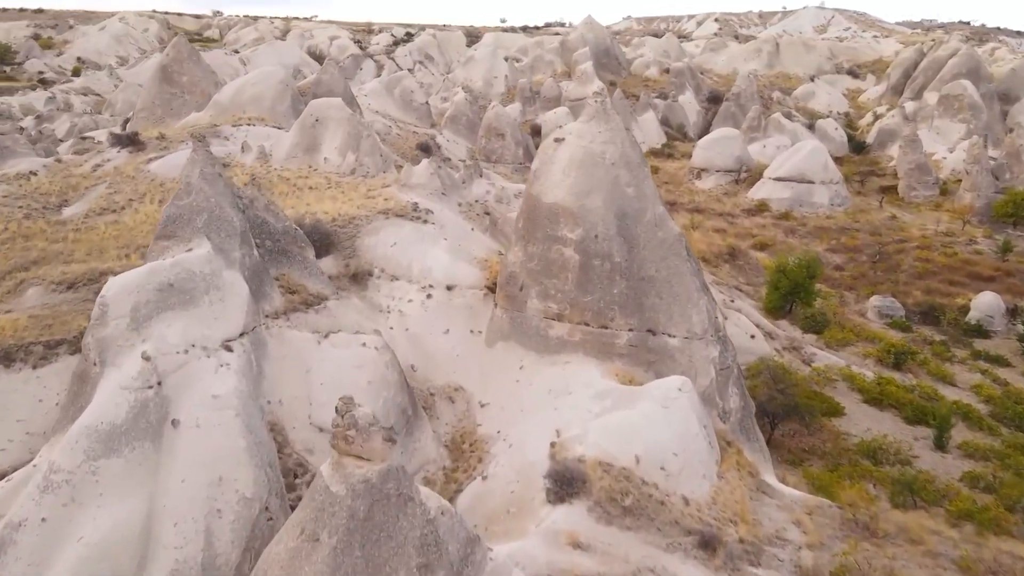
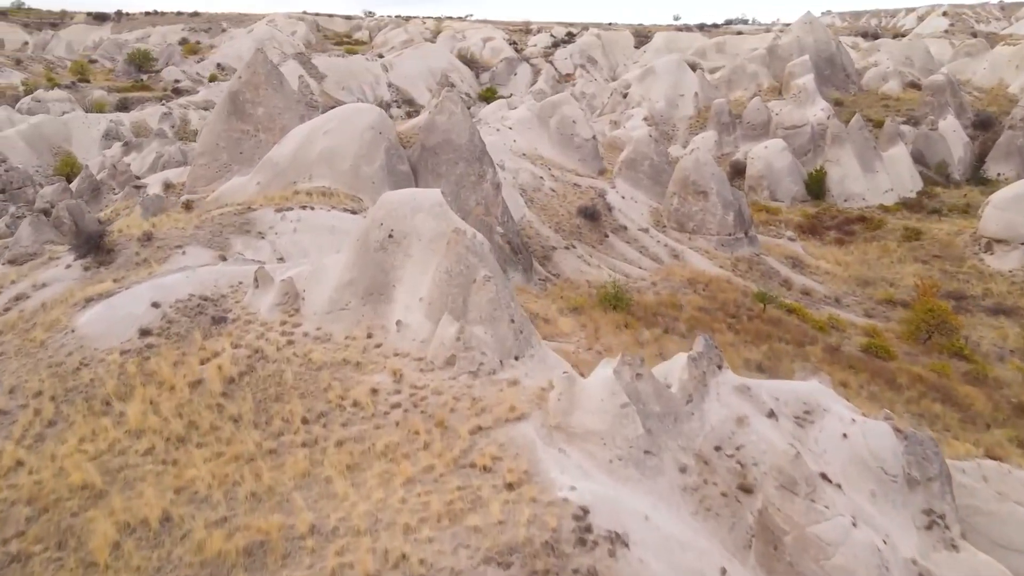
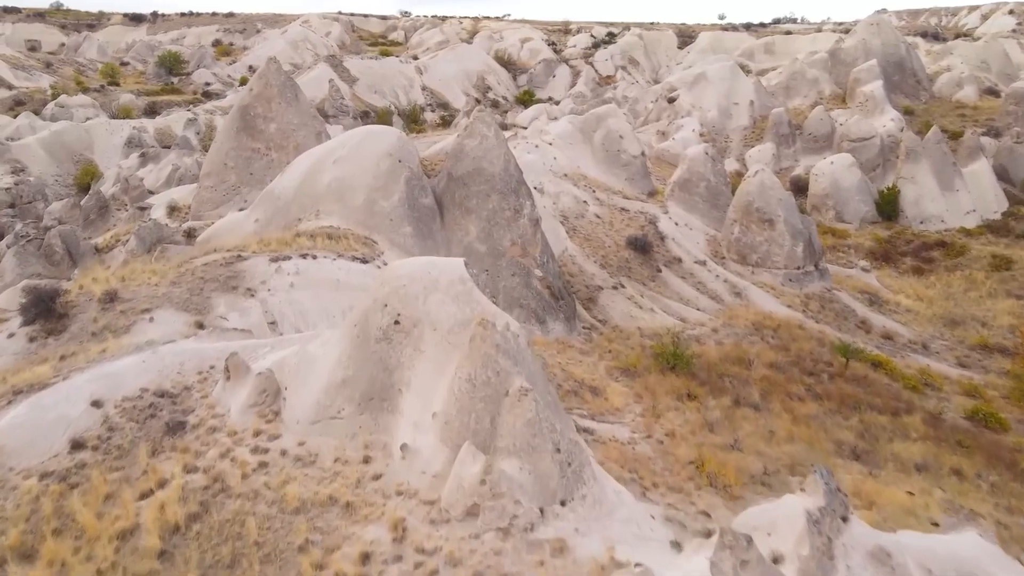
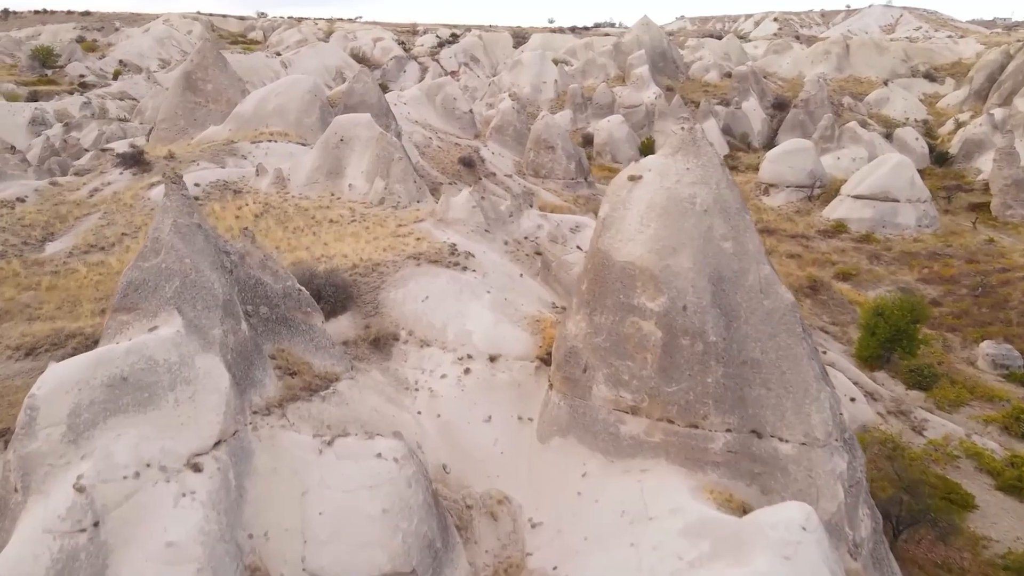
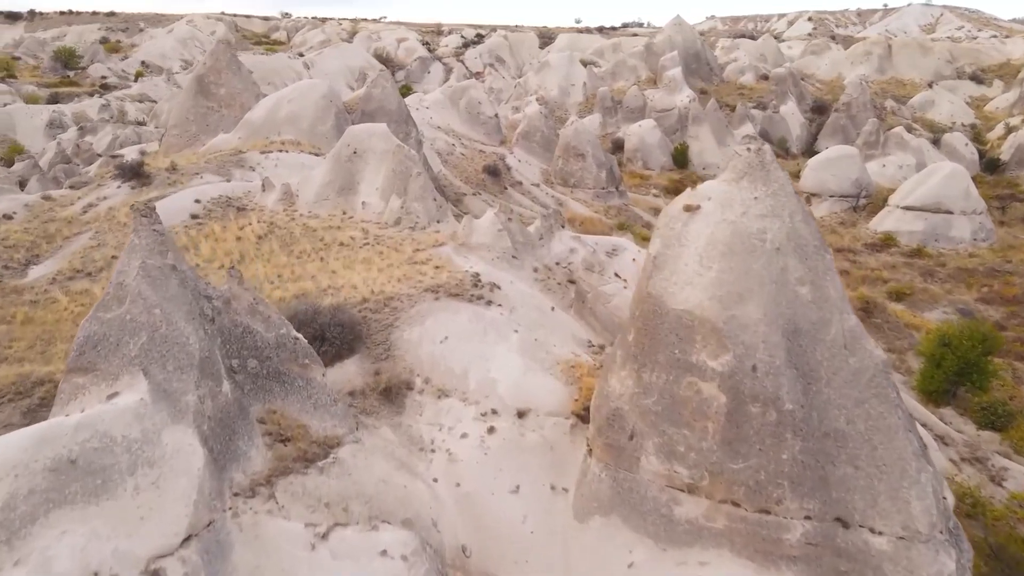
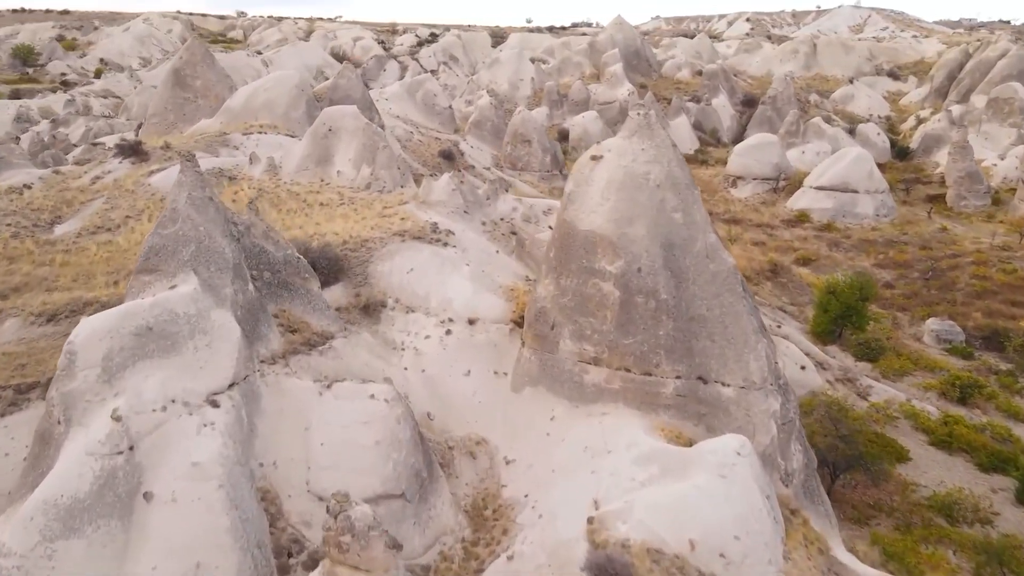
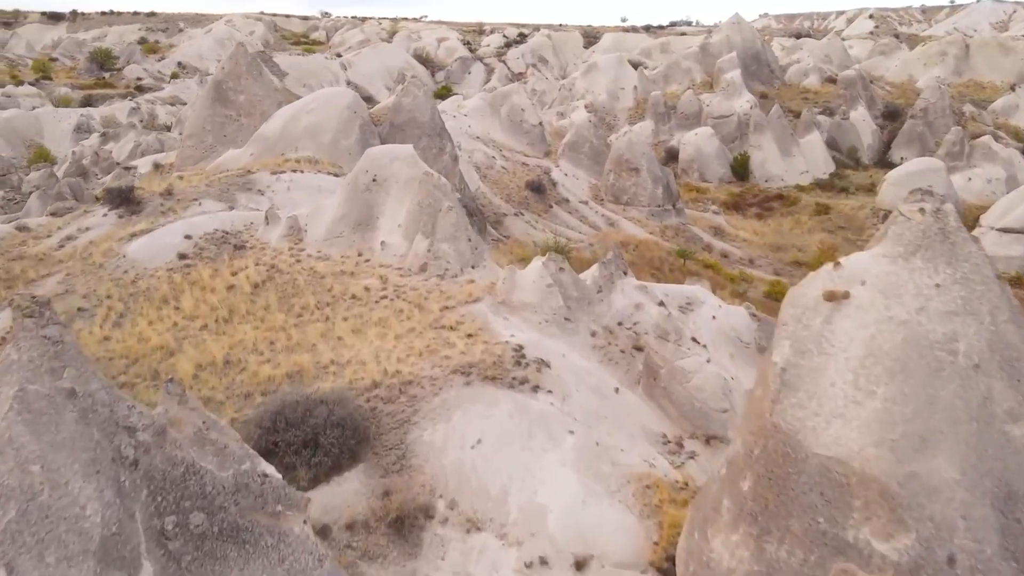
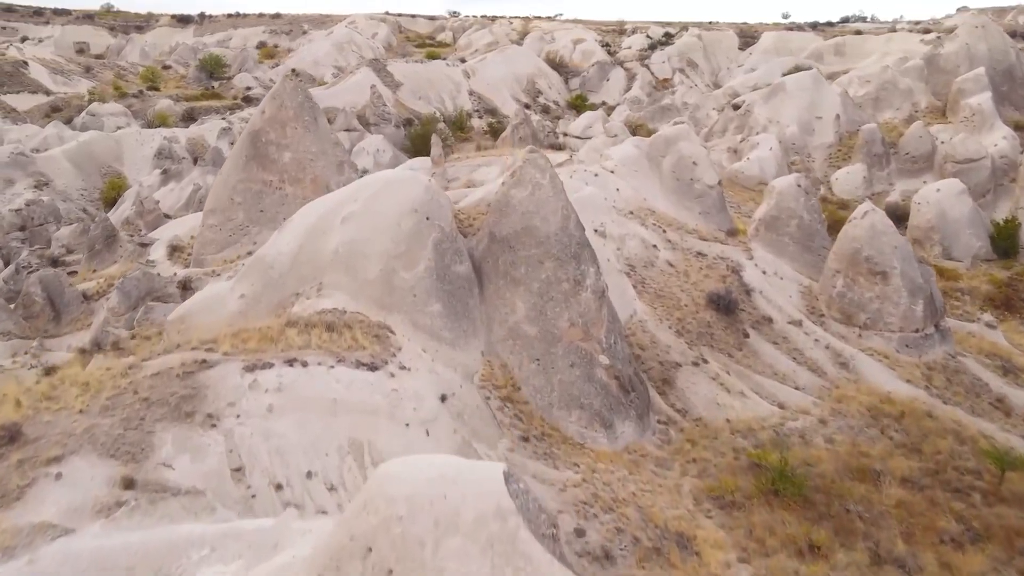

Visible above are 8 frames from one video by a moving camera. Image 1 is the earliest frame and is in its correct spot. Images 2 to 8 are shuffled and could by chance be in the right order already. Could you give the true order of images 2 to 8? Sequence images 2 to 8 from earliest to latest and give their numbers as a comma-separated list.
6, 4, 5, 7, 2, 3, 8
